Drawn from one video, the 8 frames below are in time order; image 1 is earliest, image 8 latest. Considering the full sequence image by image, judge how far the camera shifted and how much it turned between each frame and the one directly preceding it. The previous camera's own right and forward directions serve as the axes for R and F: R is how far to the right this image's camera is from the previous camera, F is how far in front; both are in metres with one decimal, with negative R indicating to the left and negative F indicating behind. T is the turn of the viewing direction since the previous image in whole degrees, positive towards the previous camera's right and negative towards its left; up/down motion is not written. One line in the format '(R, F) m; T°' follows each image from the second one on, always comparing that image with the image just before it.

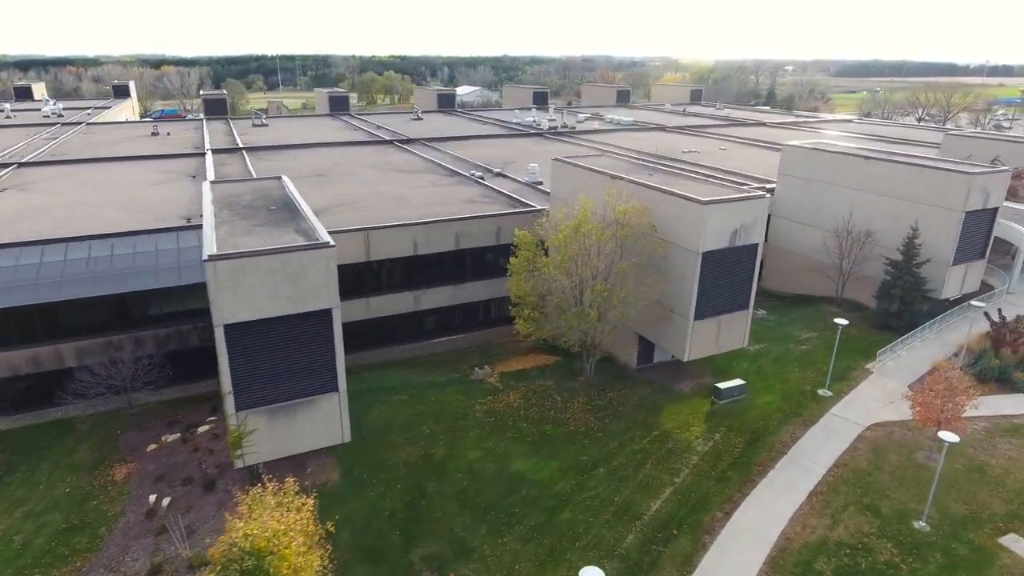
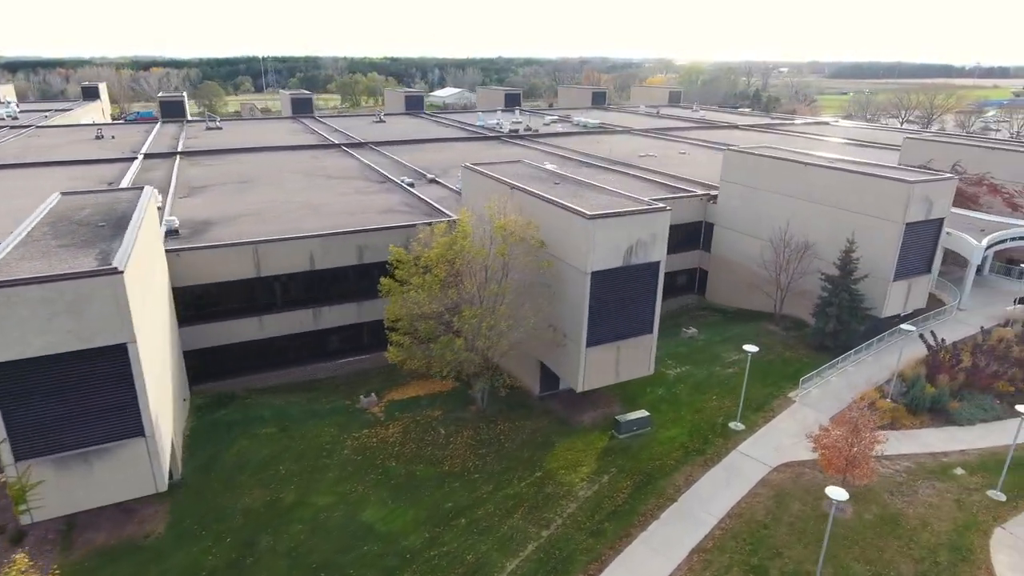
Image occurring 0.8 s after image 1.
(+4.5, +2.4) m; 0°
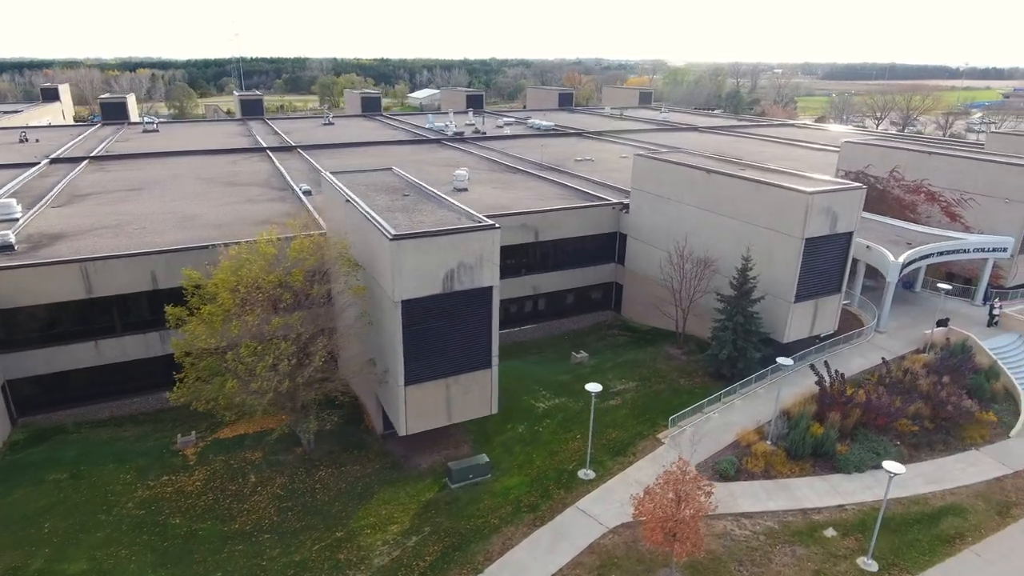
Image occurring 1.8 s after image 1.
(+5.8, +2.9) m; 0°
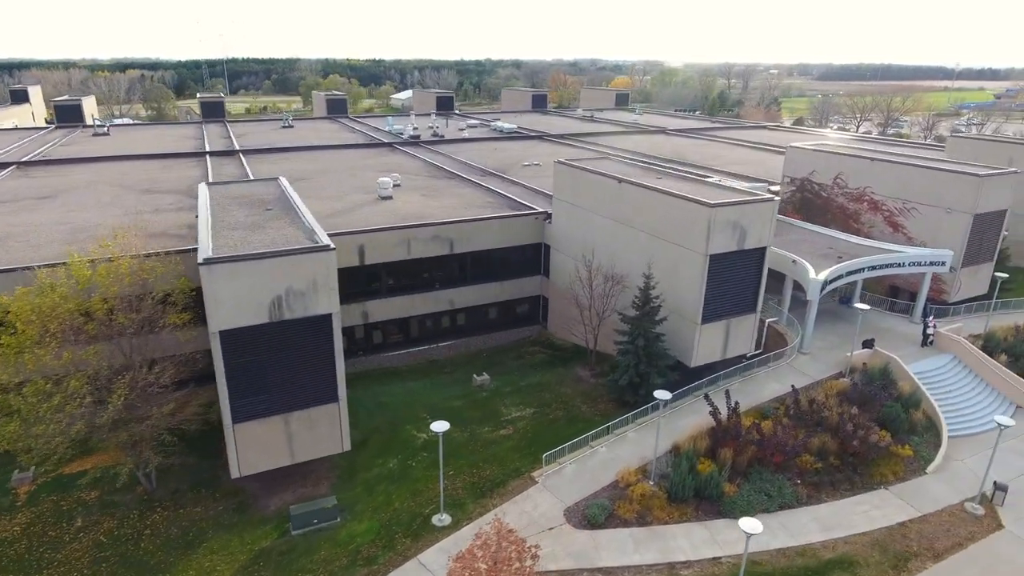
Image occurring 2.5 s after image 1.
(+4.4, +1.9) m; 0°
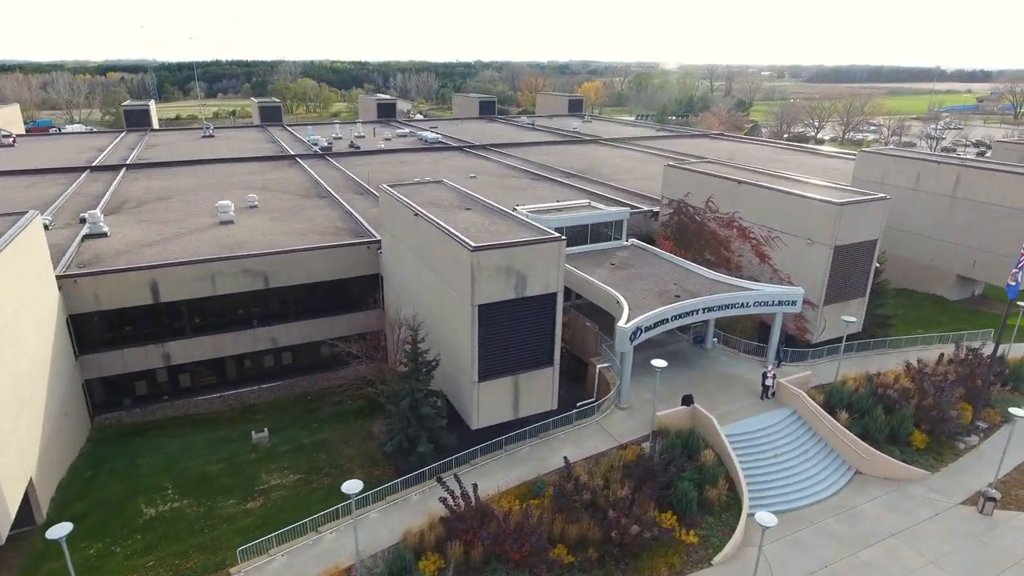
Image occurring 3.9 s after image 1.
(+8.2, +3.0) m; 0°
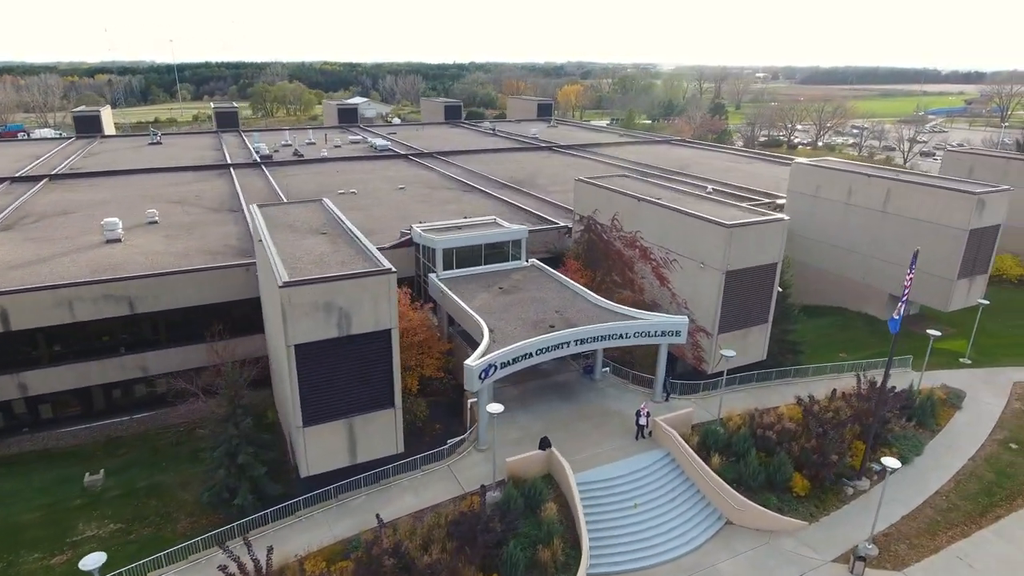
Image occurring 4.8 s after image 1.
(+5.1, +1.7) m; 0°
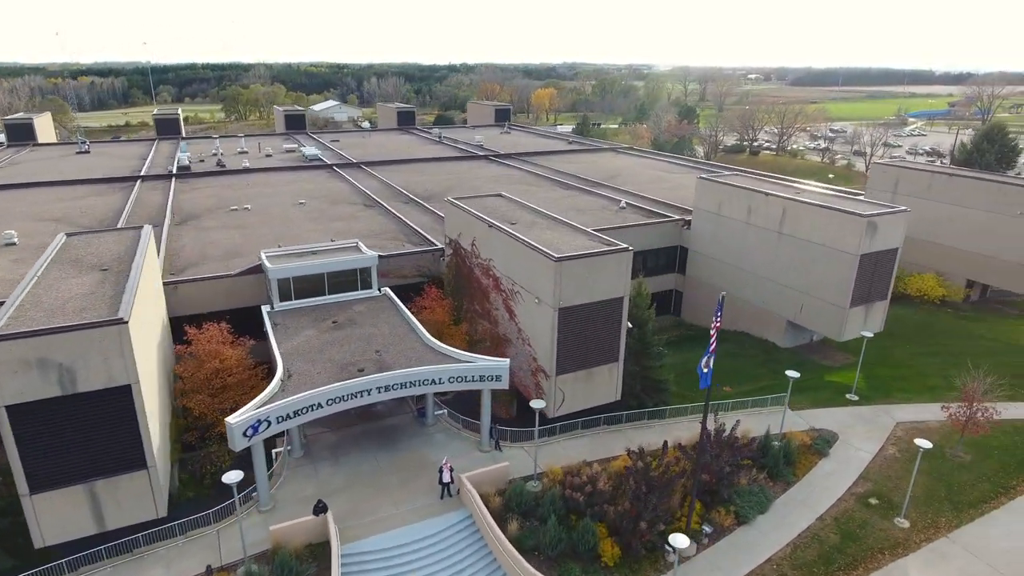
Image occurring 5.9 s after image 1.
(+6.6, +2.1) m; 0°
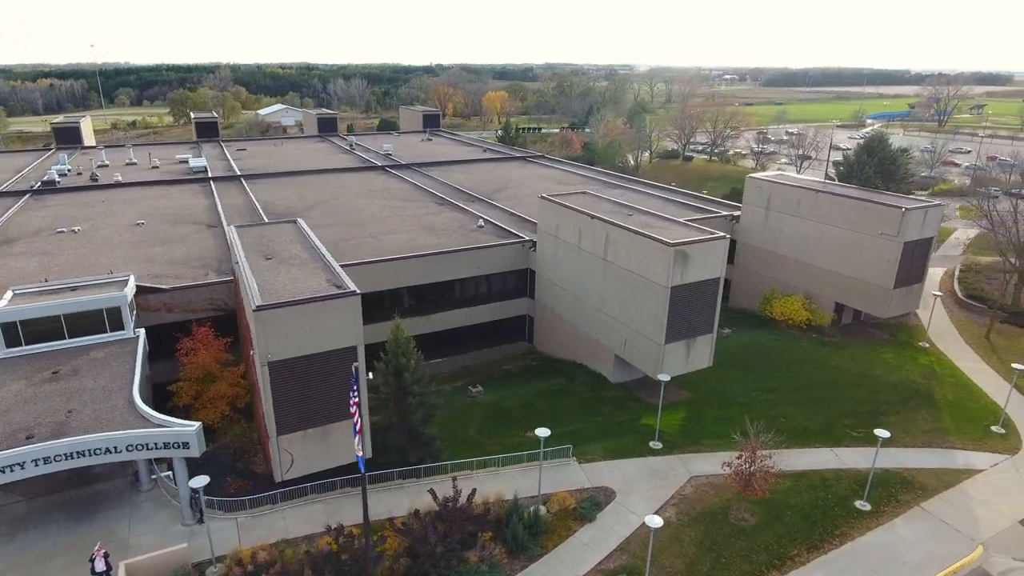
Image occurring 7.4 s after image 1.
(+8.8, +2.5) m; 0°
